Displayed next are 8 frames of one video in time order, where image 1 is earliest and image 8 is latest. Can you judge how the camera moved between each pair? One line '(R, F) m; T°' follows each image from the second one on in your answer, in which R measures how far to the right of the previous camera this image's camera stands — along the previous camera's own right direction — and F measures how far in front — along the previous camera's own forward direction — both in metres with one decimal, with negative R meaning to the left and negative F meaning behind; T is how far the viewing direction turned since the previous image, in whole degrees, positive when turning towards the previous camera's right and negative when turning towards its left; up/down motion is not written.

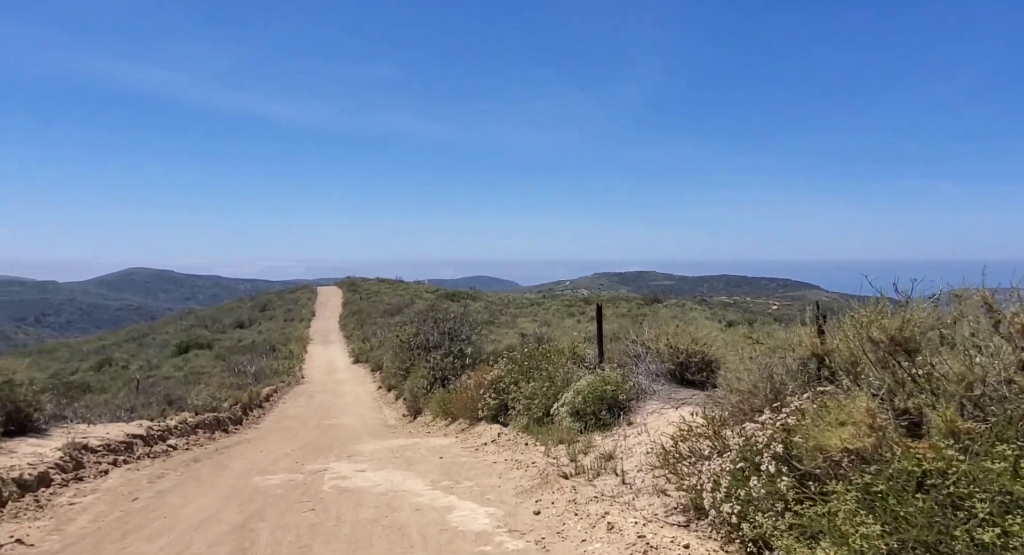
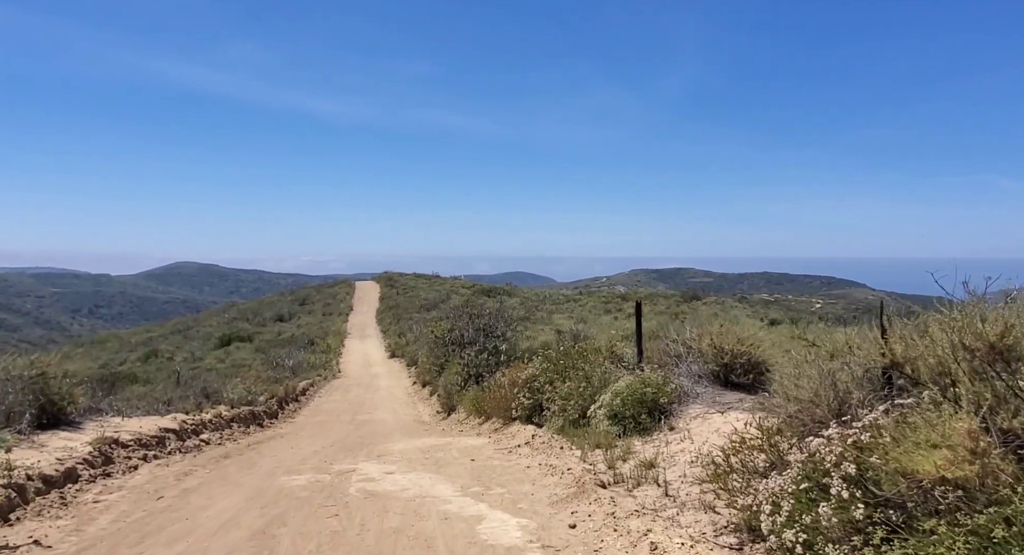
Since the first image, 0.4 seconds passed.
(0.0, +0.4) m; -3°
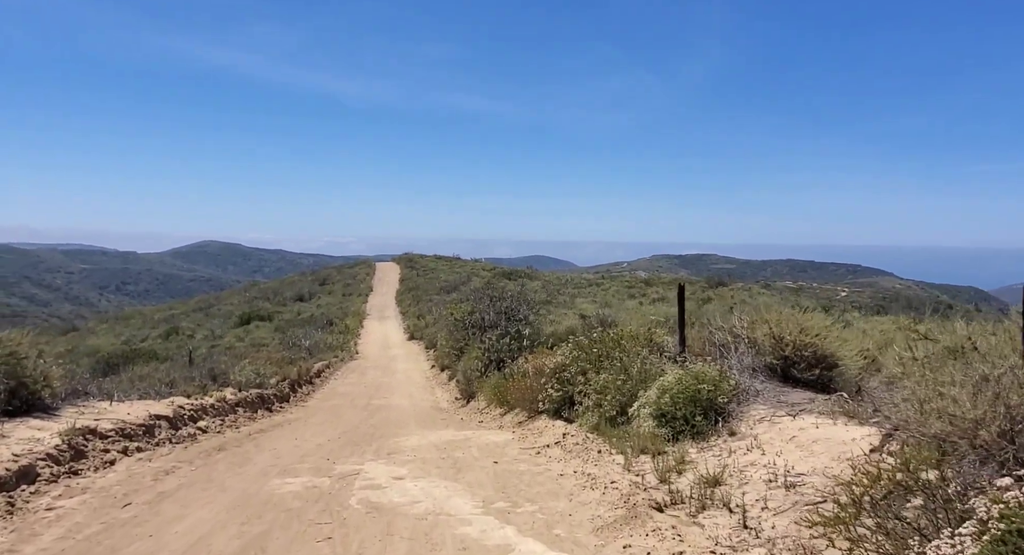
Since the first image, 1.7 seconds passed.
(-0.1, +1.4) m; -1°
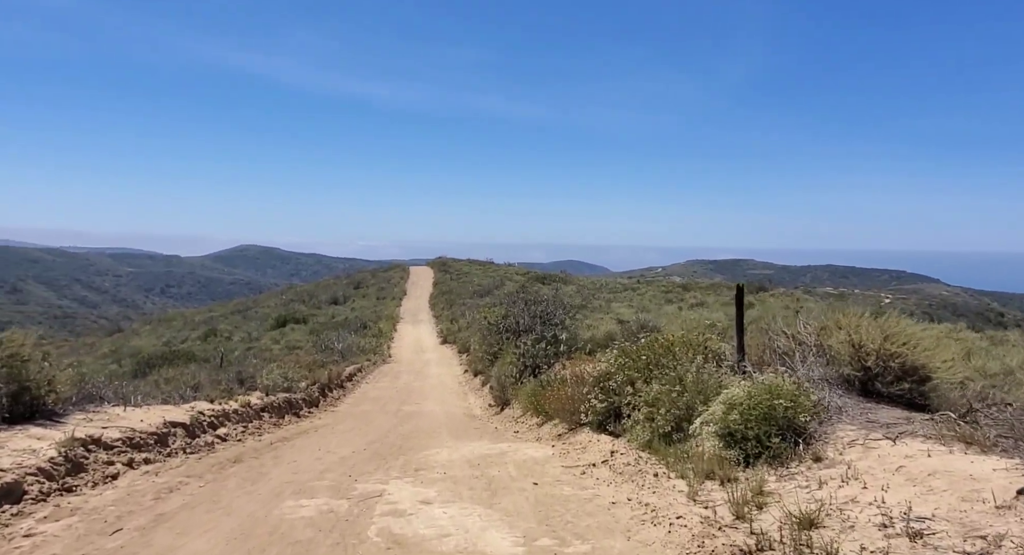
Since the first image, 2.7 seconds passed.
(-0.1, +1.0) m; -2°
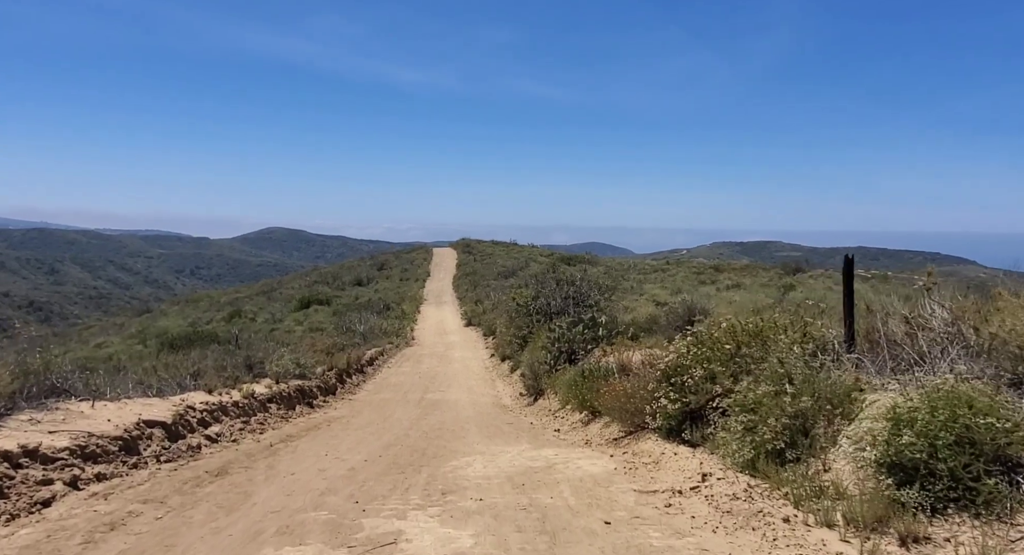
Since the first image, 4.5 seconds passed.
(-0.3, +2.2) m; -2°
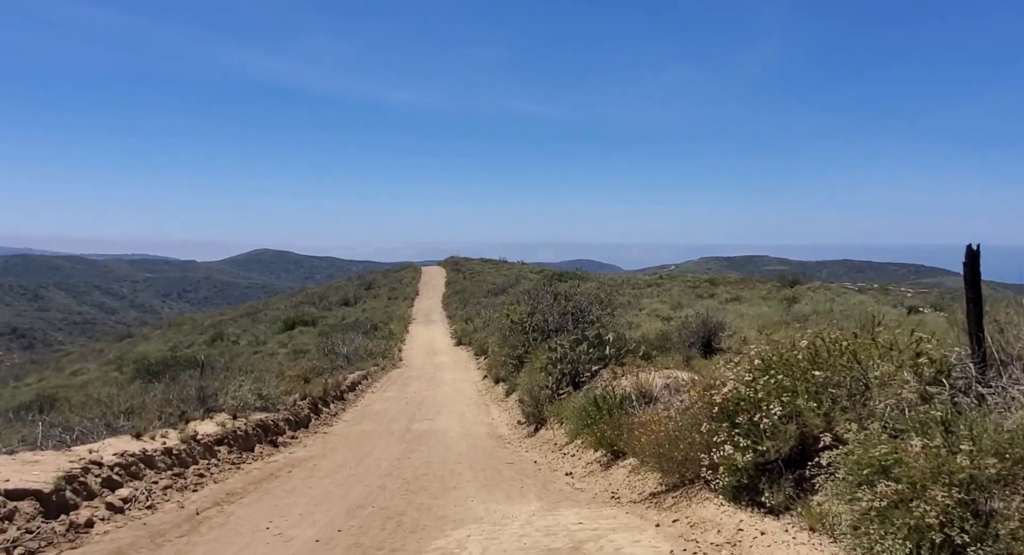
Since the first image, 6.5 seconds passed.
(-0.1, +2.5) m; +1°
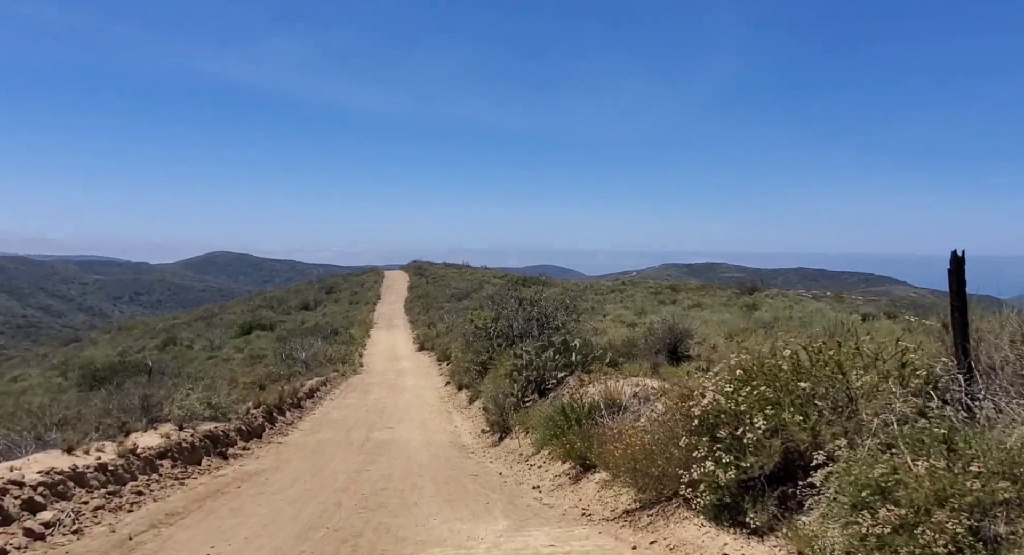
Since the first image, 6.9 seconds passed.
(0.0, +0.5) m; +3°
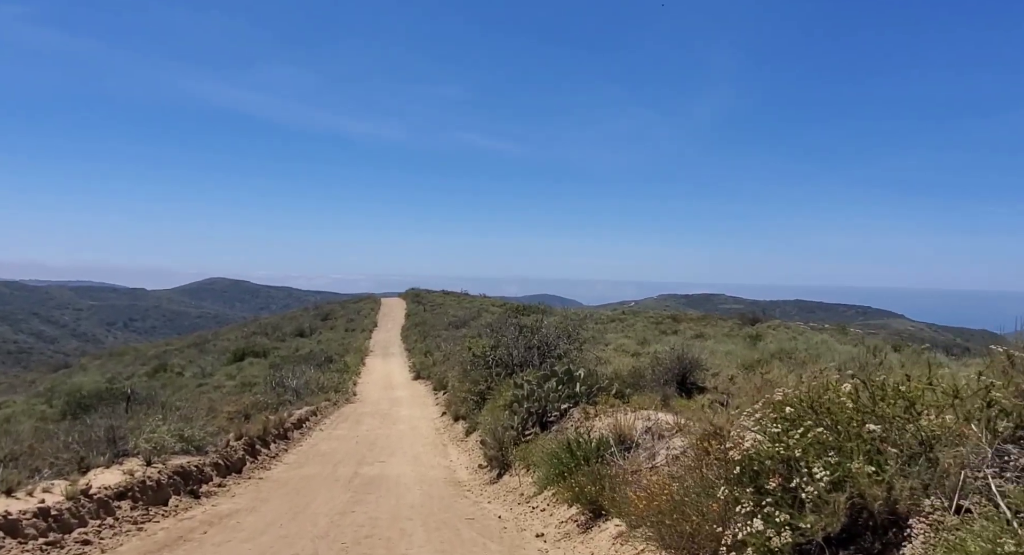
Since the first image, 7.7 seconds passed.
(-0.1, +1.1) m; 0°
